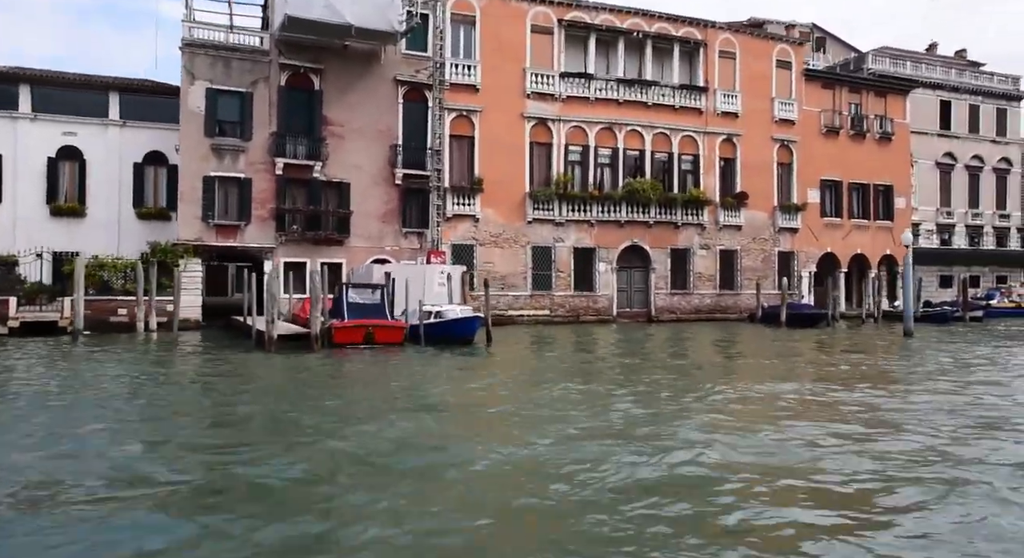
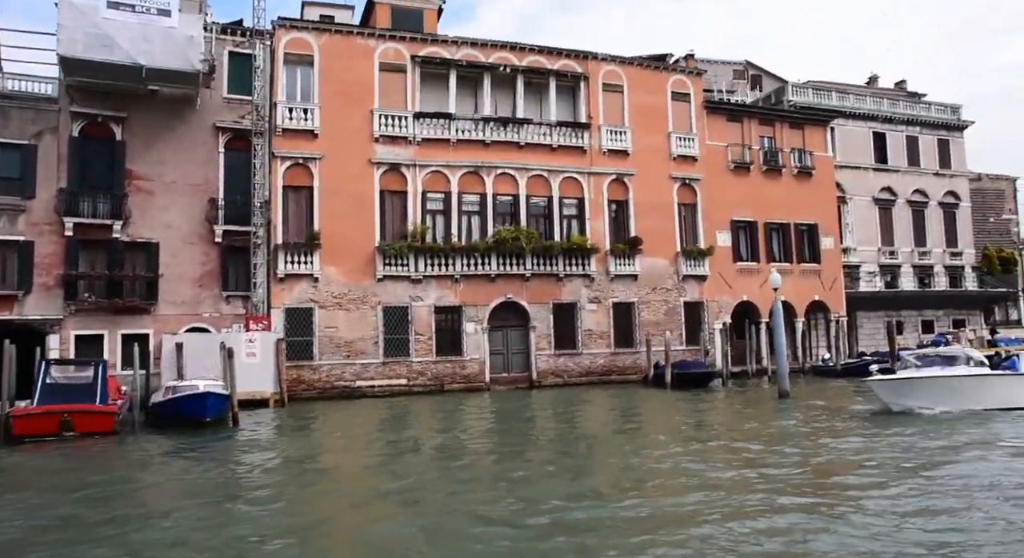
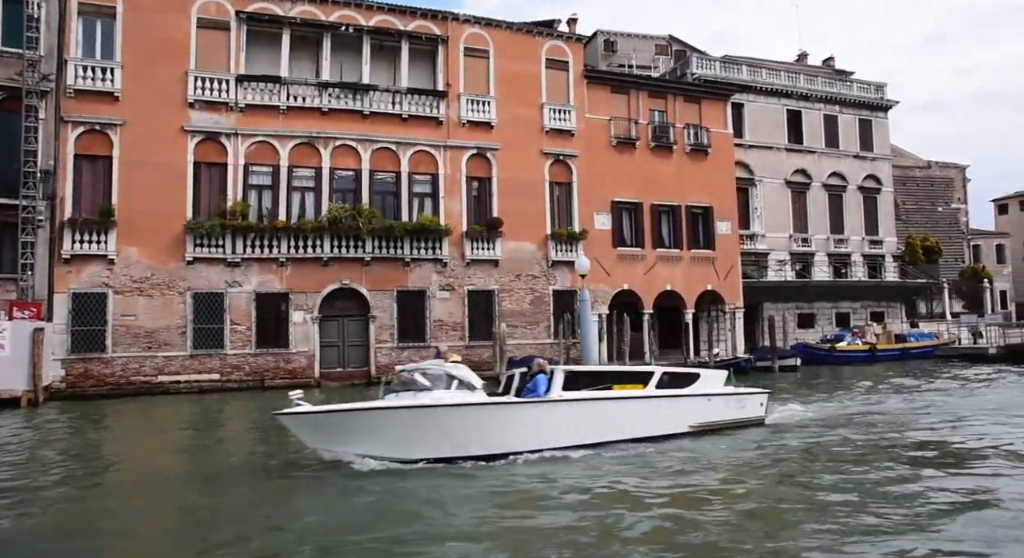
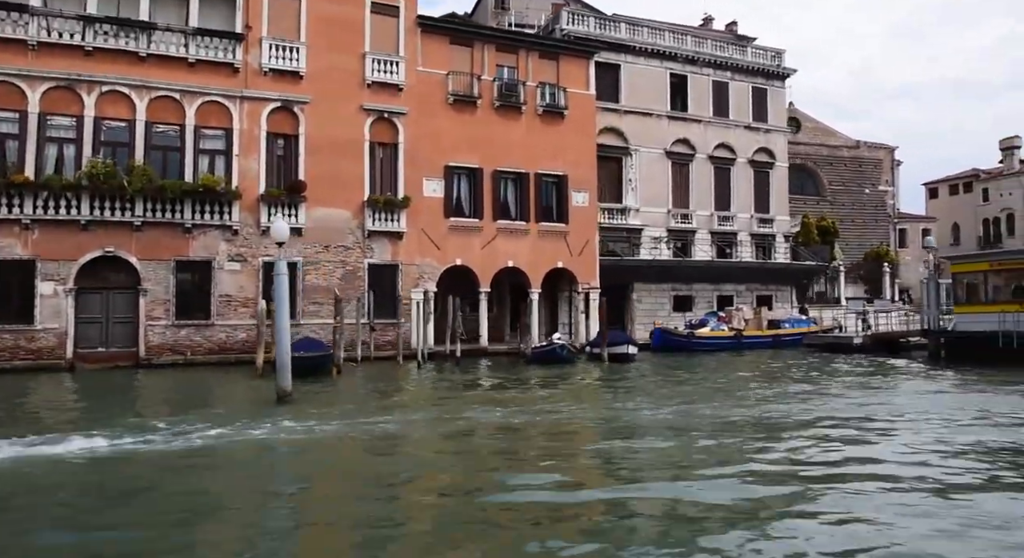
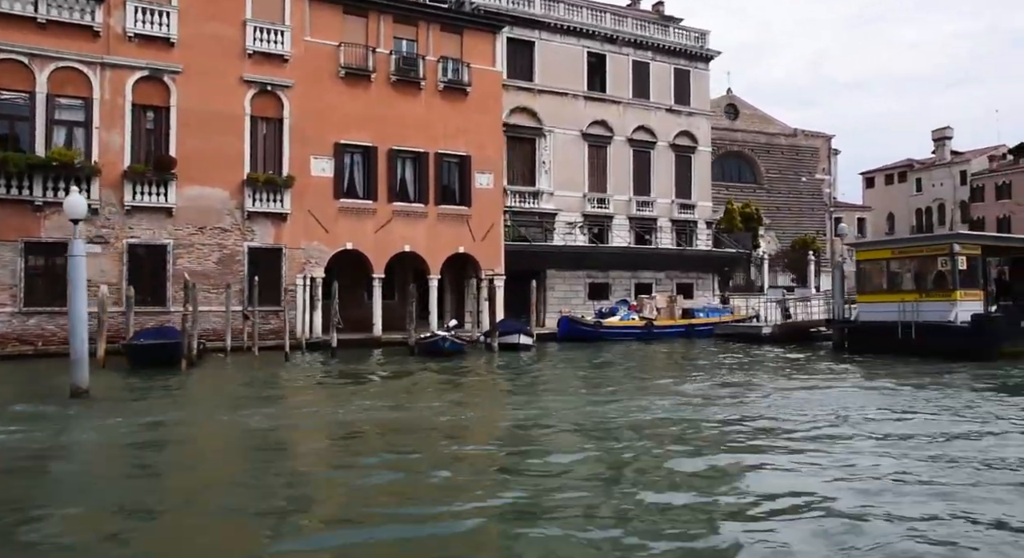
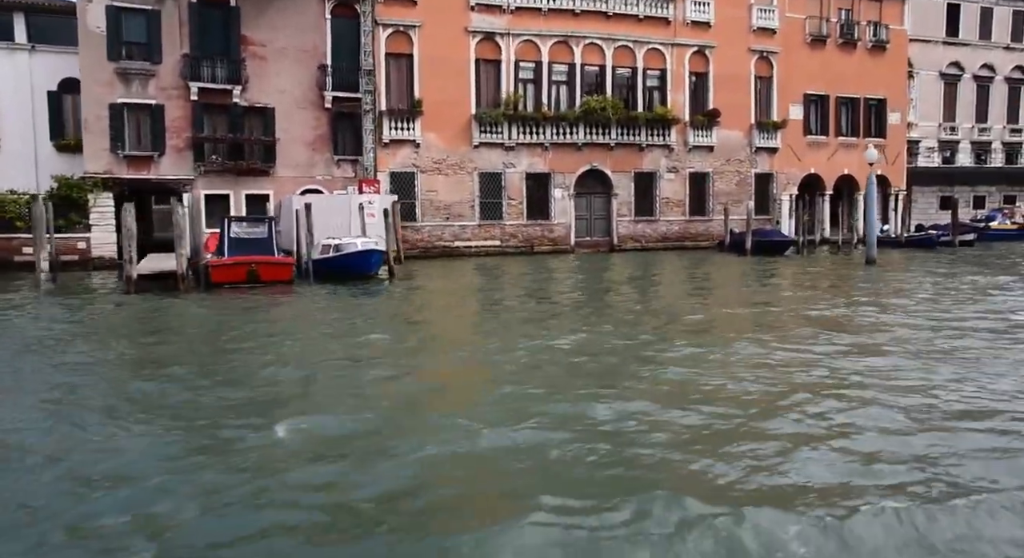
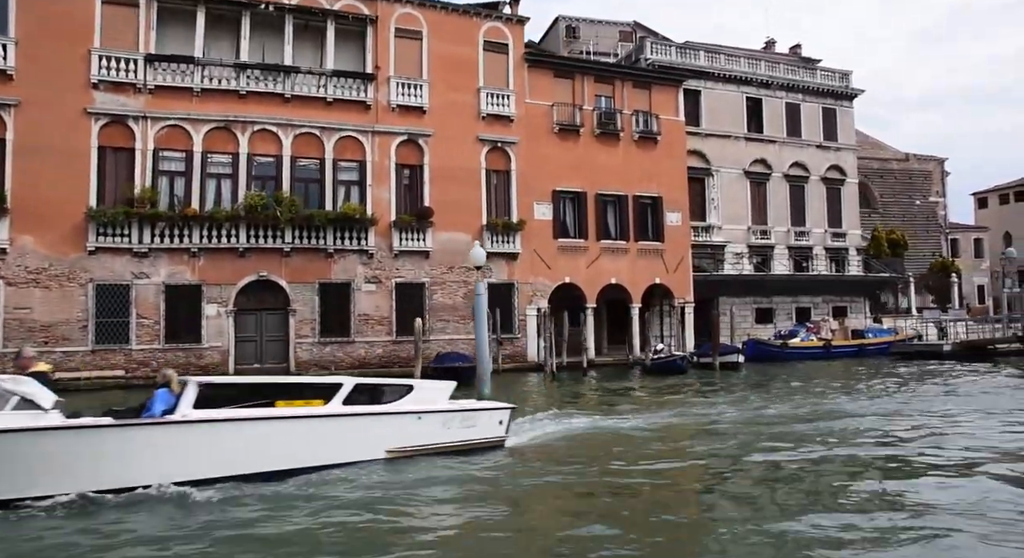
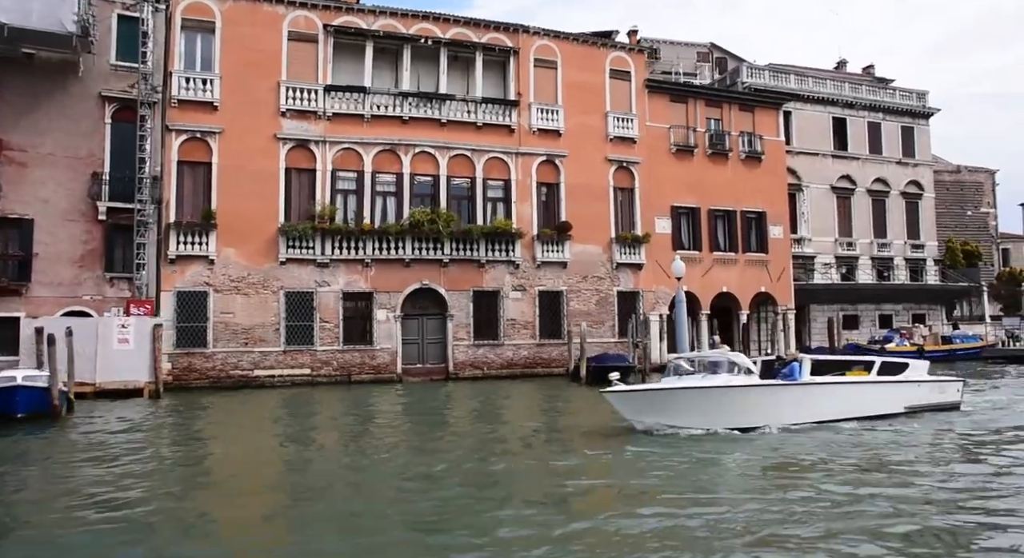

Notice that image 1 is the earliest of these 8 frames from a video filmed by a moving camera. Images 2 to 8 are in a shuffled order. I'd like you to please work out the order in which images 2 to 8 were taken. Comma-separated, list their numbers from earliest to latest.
6, 2, 8, 3, 7, 4, 5
